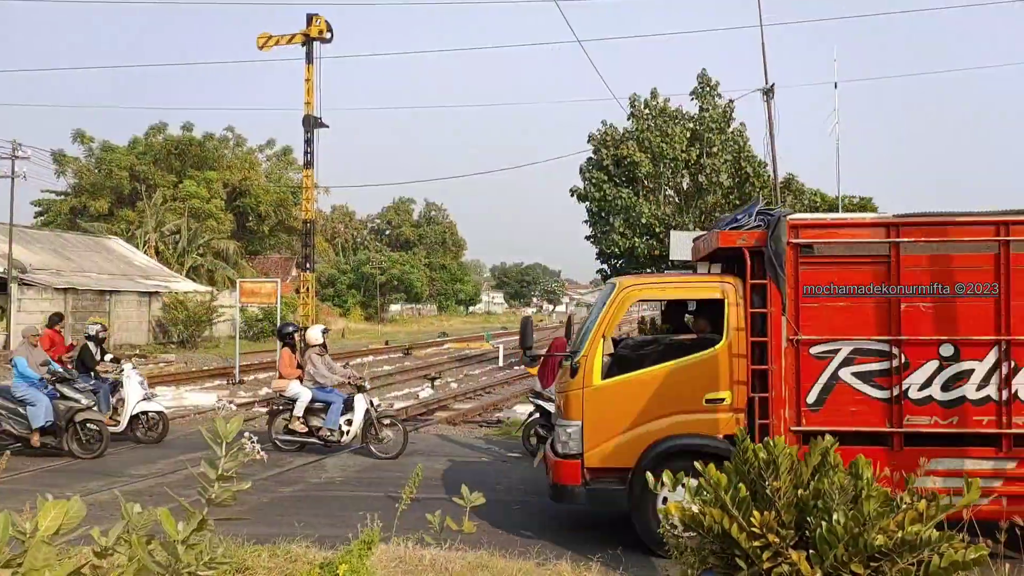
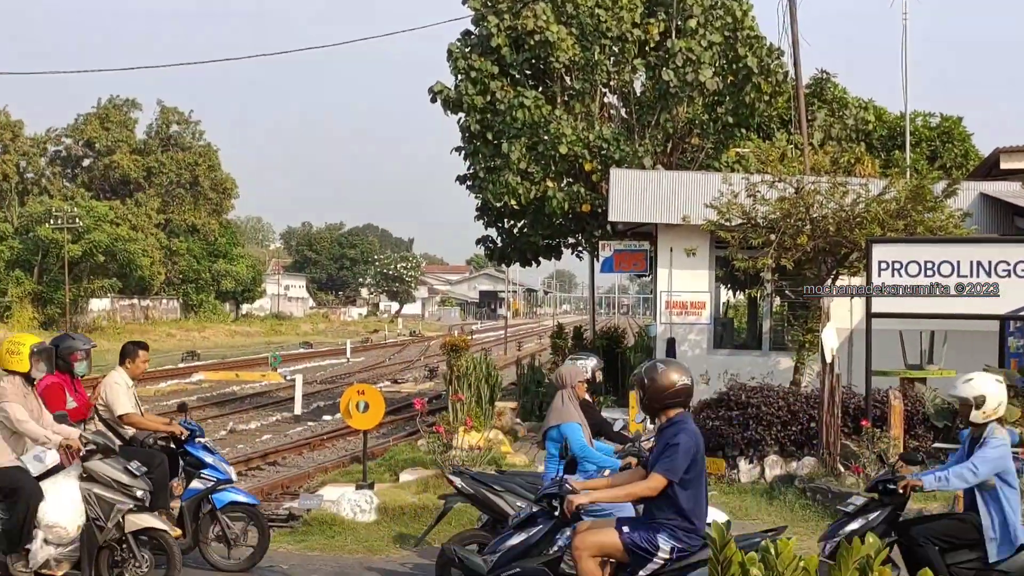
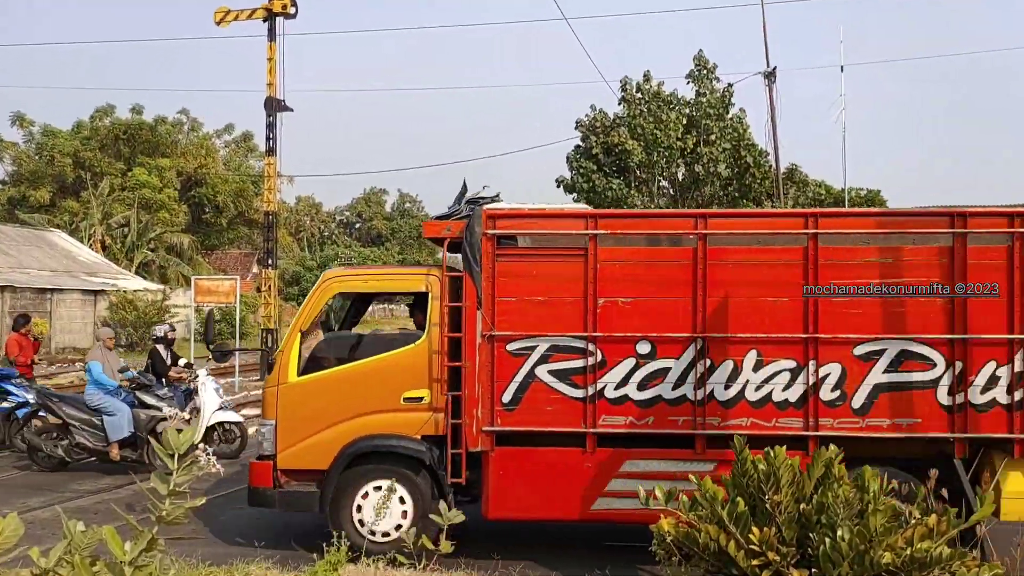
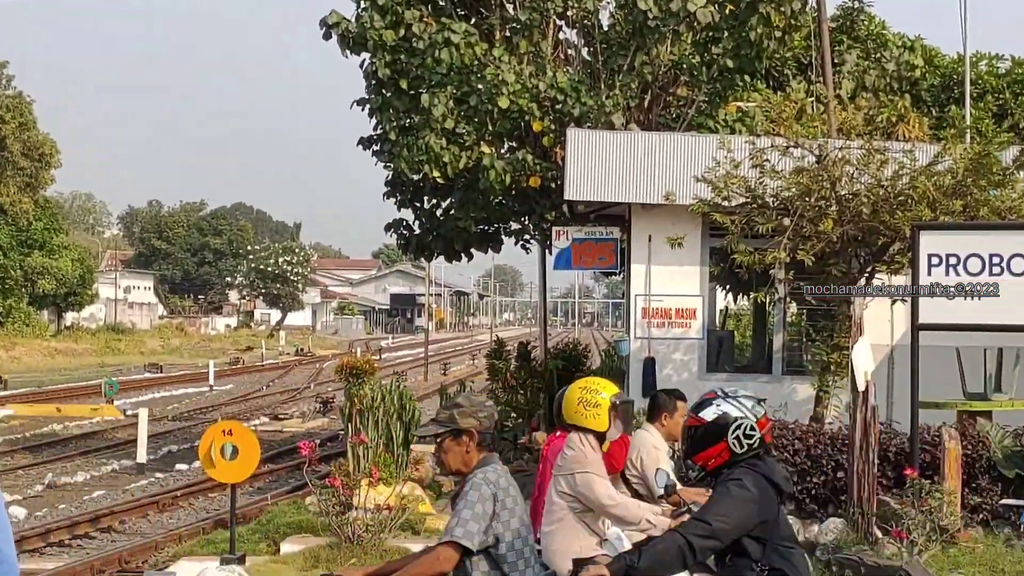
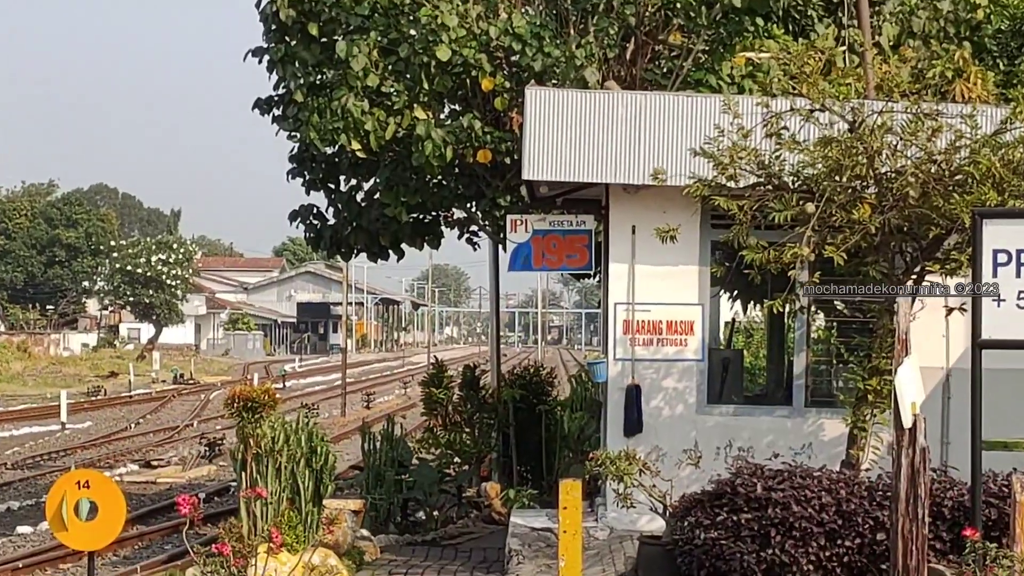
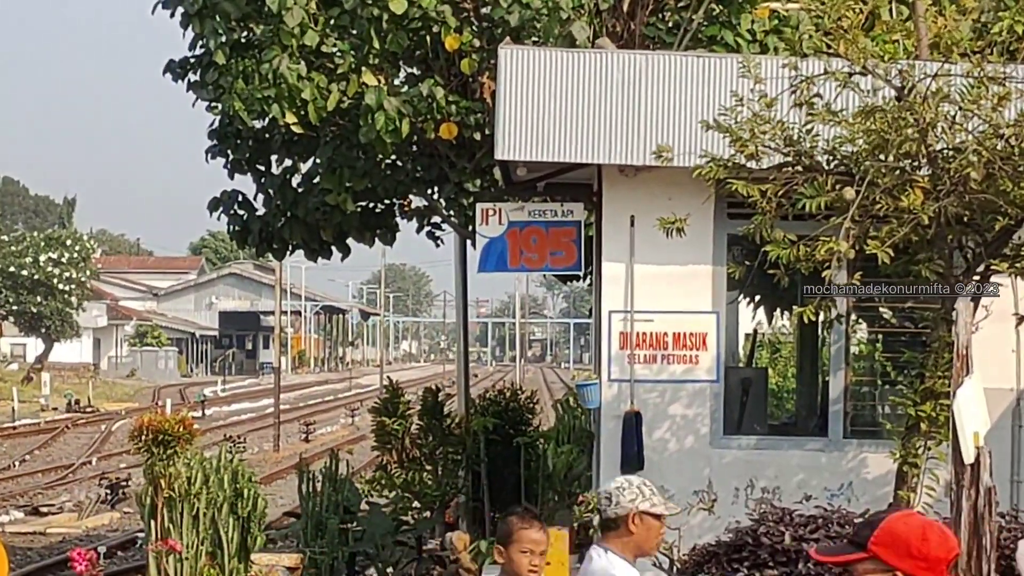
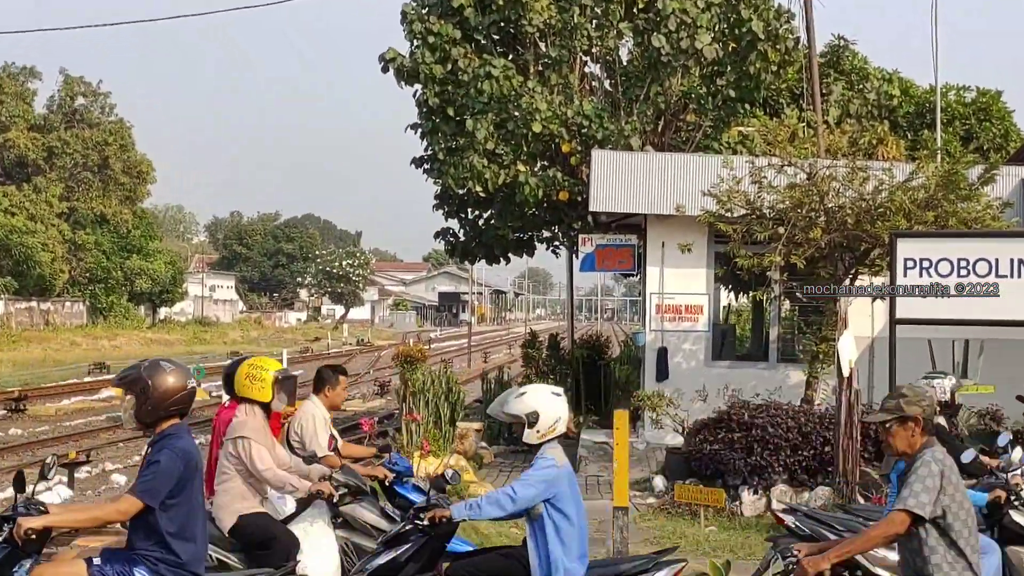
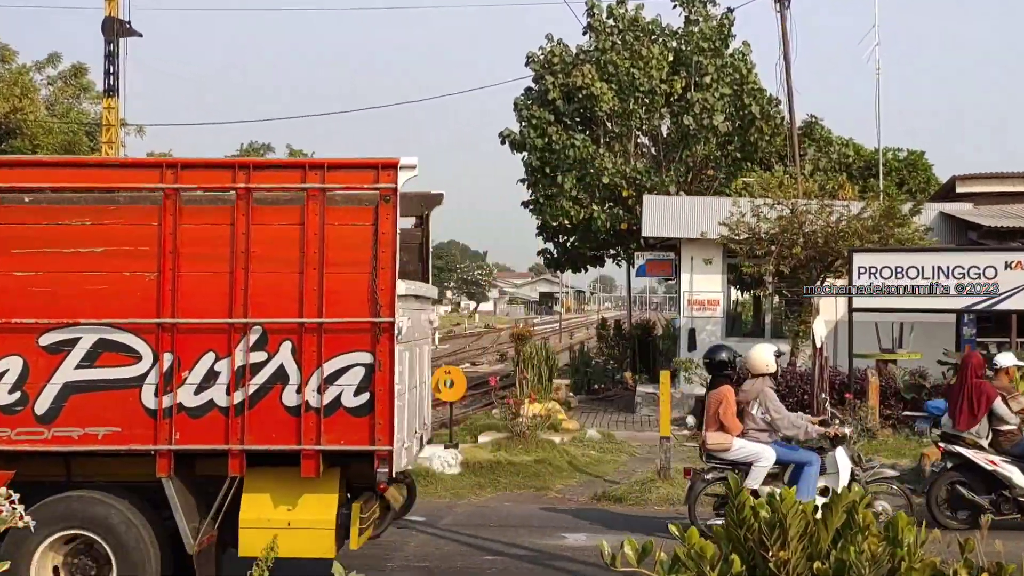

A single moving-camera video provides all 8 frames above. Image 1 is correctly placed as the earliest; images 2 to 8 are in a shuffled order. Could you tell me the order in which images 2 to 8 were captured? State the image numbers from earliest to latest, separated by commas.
3, 8, 2, 7, 4, 5, 6
